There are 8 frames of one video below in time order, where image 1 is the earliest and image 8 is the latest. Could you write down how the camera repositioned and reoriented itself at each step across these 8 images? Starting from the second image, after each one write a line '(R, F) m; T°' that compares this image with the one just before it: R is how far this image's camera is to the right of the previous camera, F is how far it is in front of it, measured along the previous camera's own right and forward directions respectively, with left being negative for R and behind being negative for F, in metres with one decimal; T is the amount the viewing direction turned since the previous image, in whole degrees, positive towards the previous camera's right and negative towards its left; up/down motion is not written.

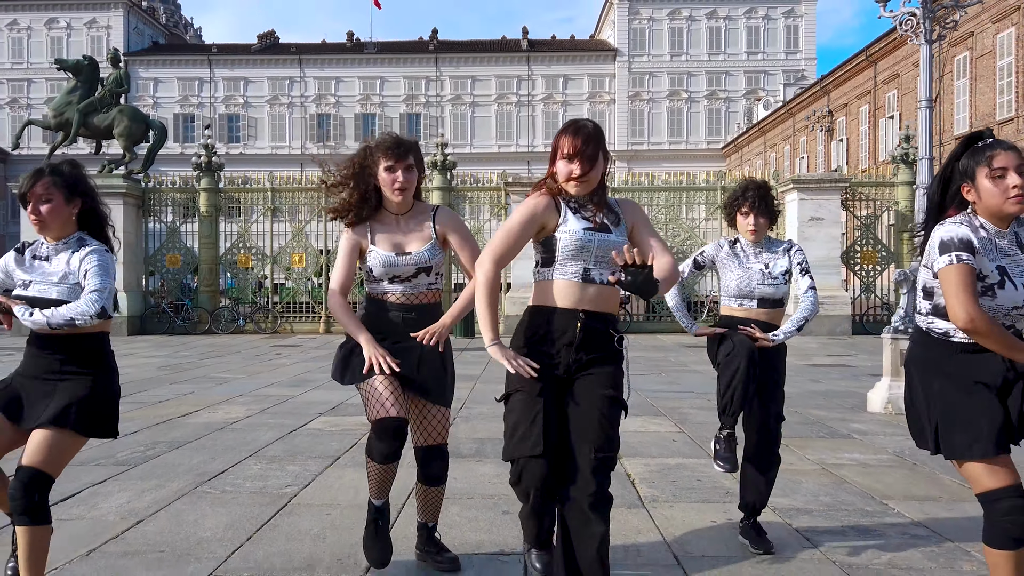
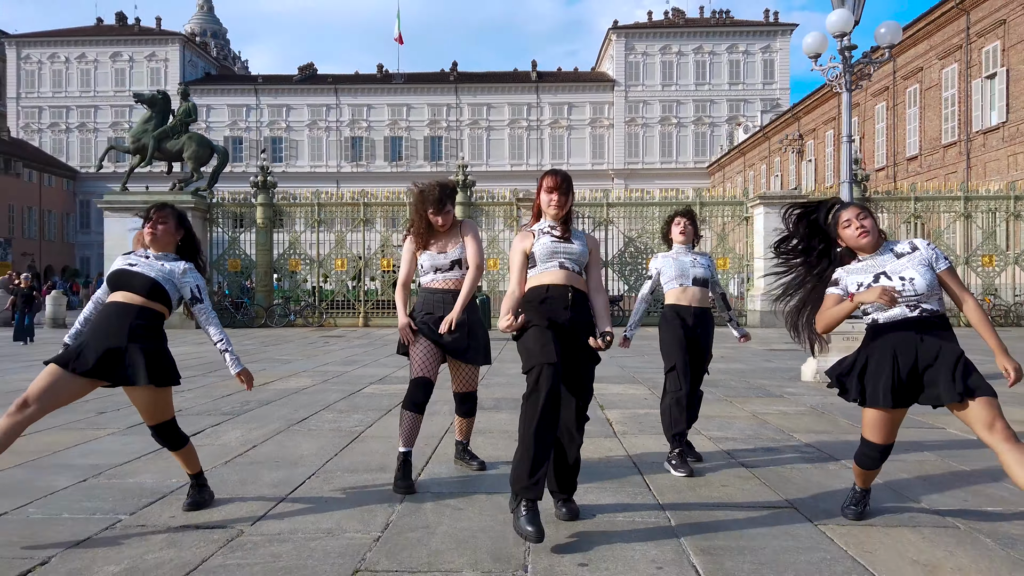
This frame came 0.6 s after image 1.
(+0.3, -3.4) m; -1°
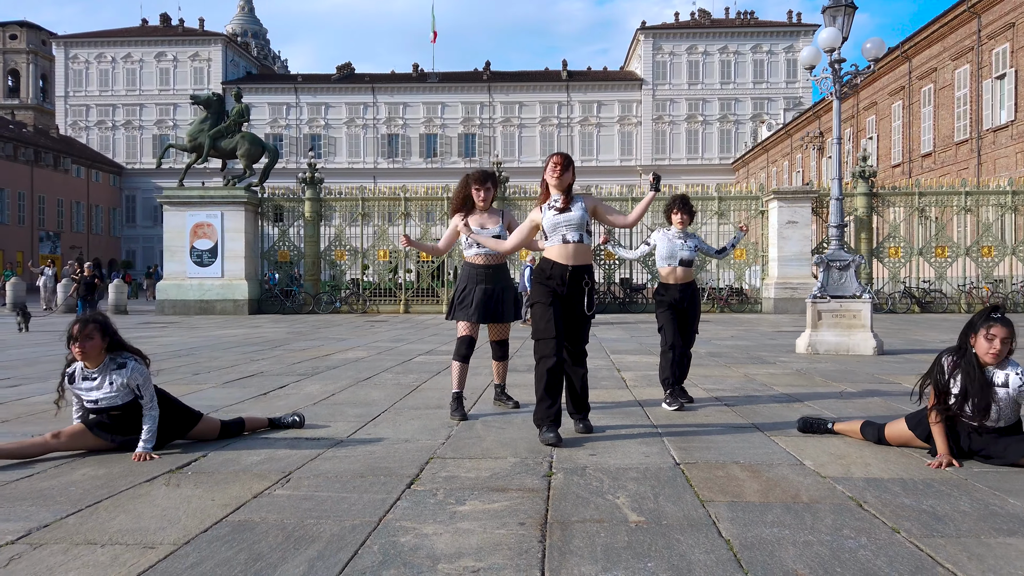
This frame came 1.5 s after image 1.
(0.0, -1.6) m; -2°
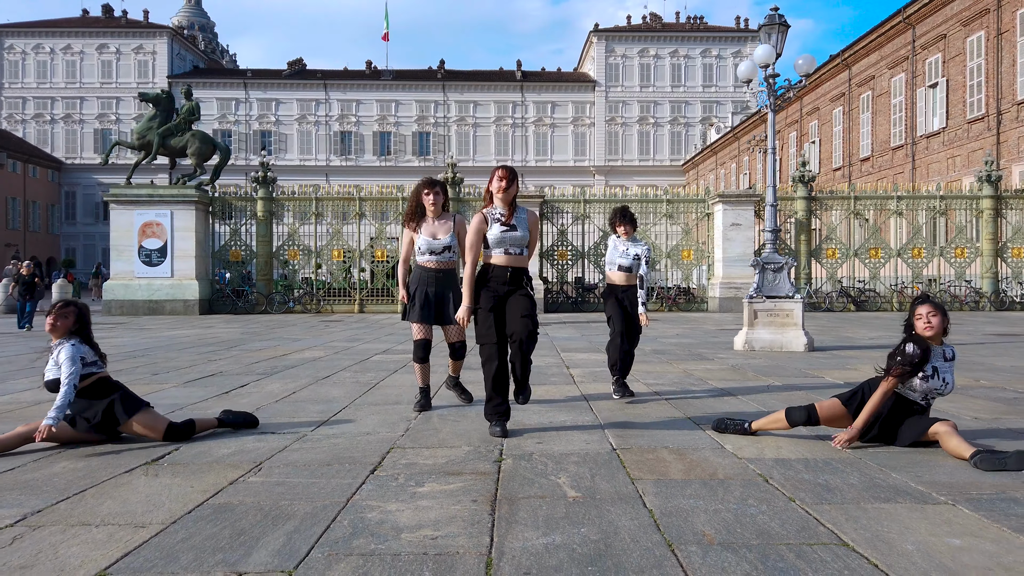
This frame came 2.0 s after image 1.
(0.0, -0.4) m; +3°
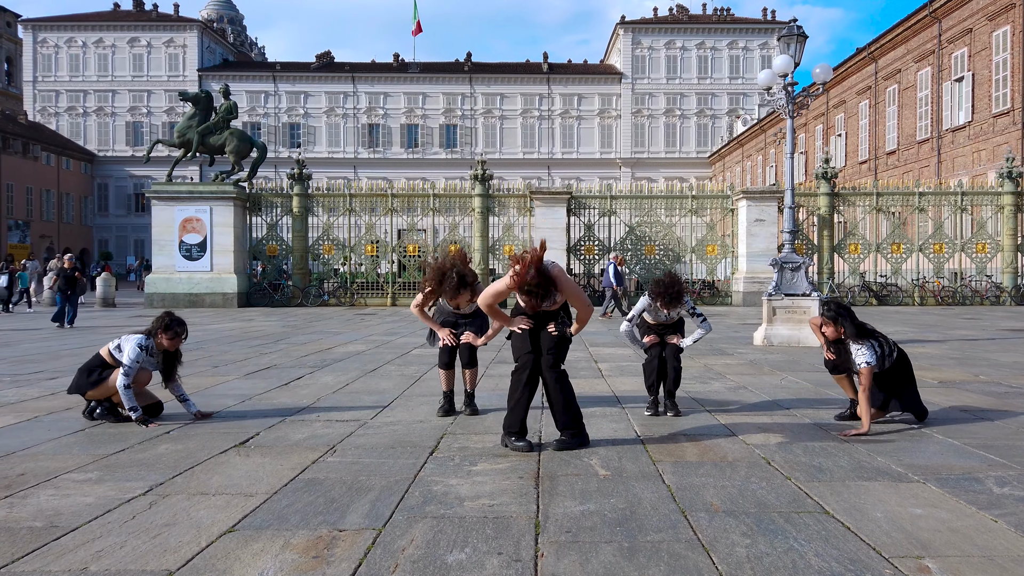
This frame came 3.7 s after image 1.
(-0.1, -0.6) m; -2°
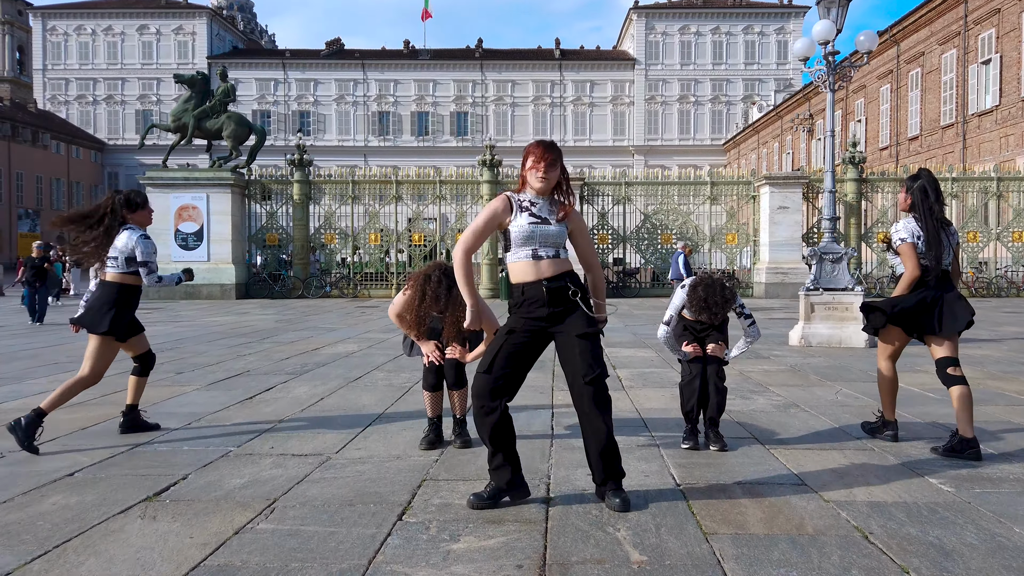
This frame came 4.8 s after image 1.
(+0.1, +1.1) m; -1°
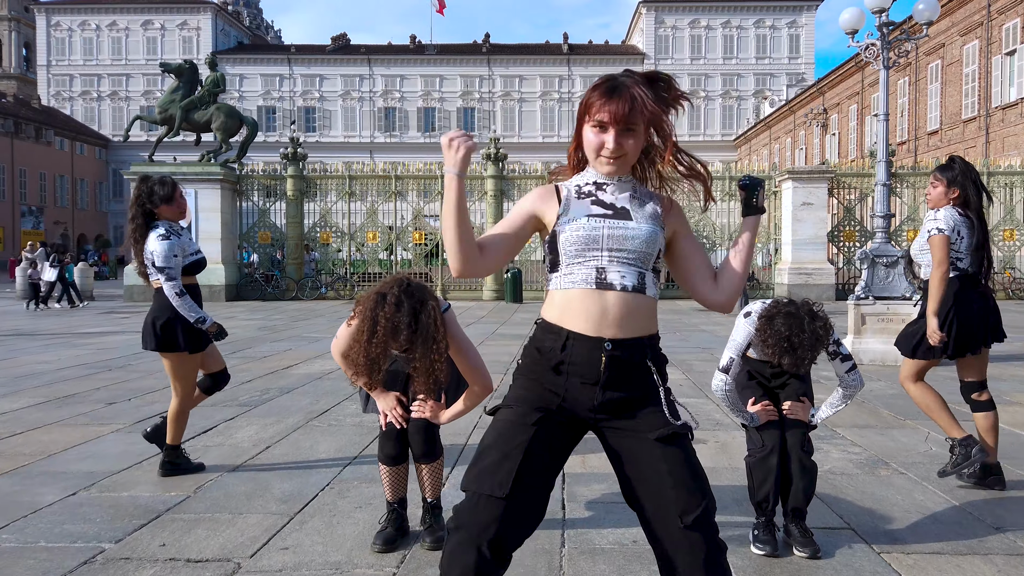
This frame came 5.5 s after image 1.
(+0.1, +1.4) m; -1°
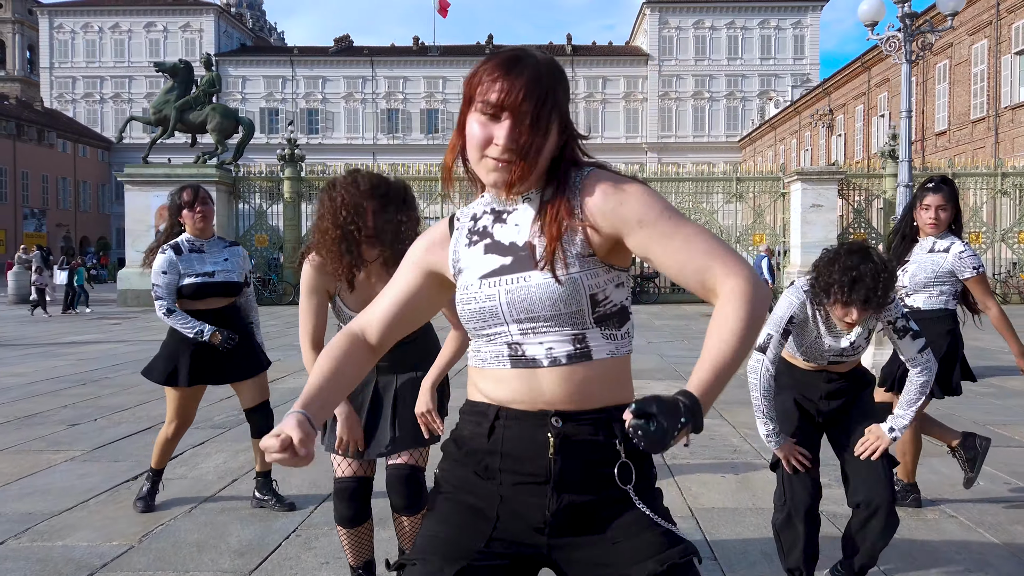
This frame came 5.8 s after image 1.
(0.0, +0.5) m; 0°
